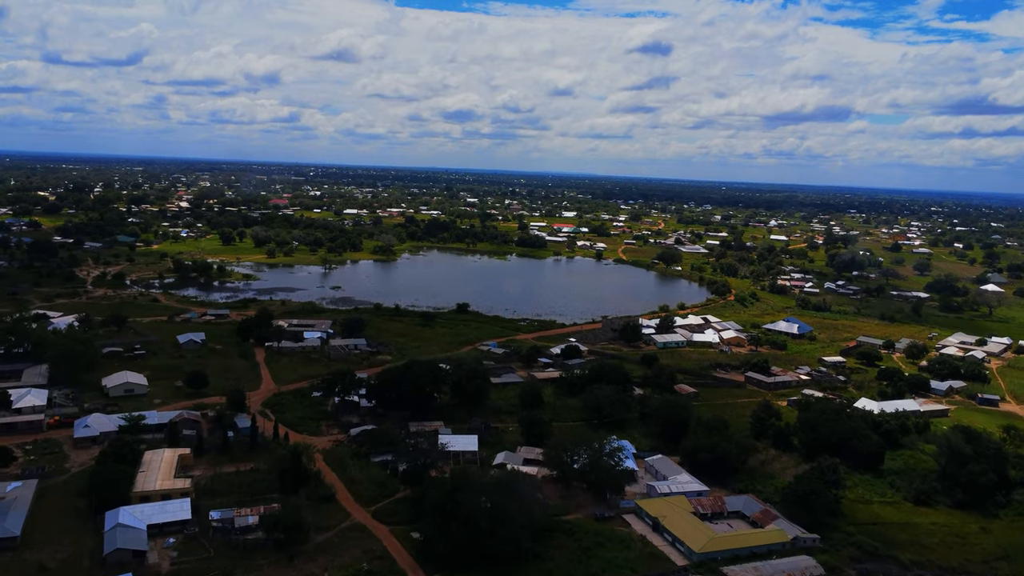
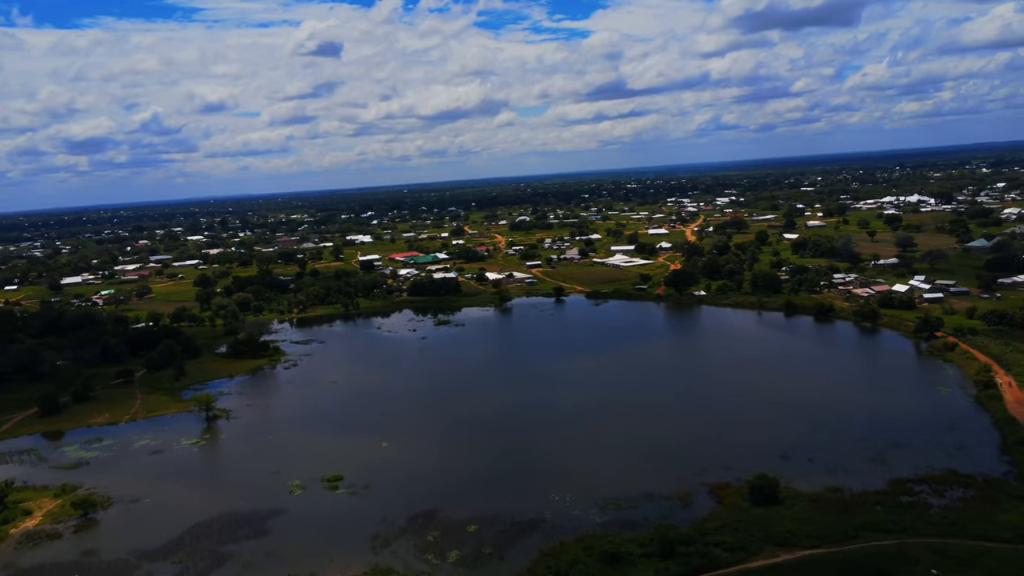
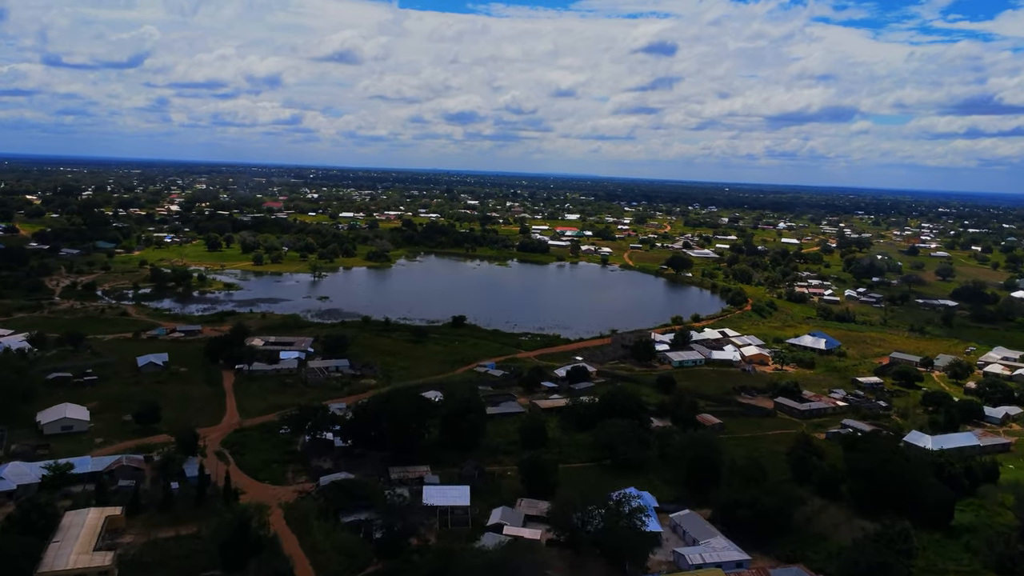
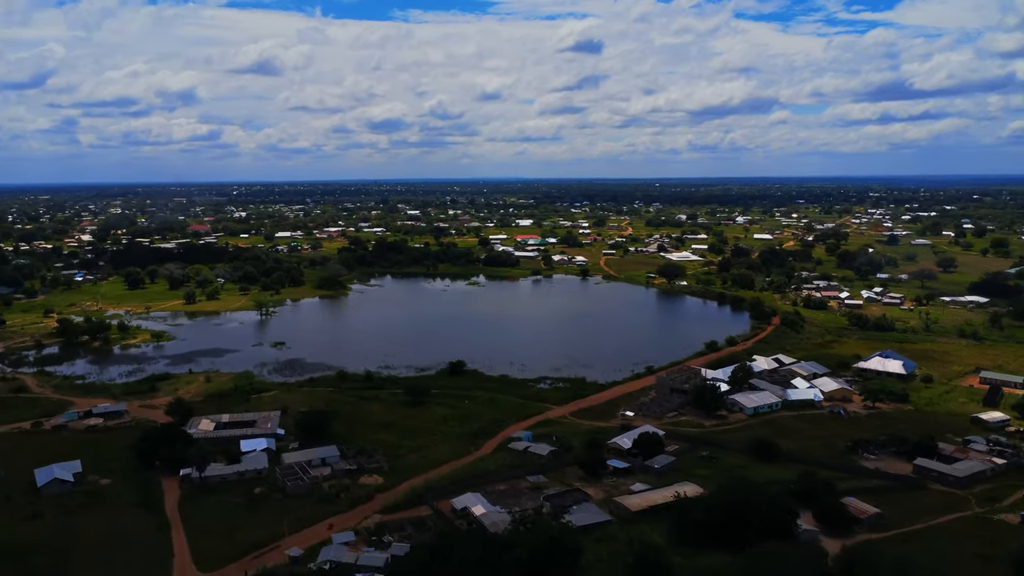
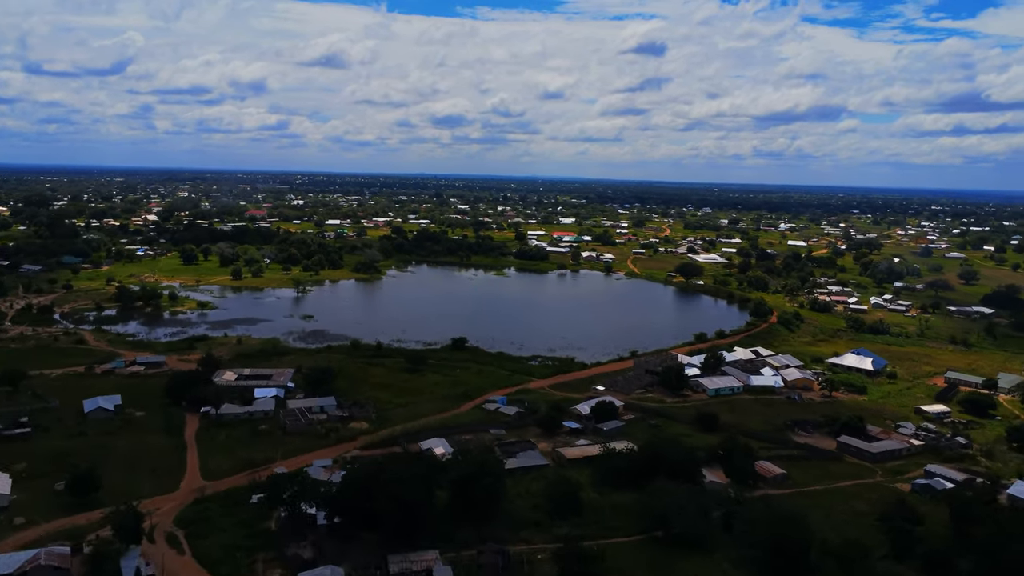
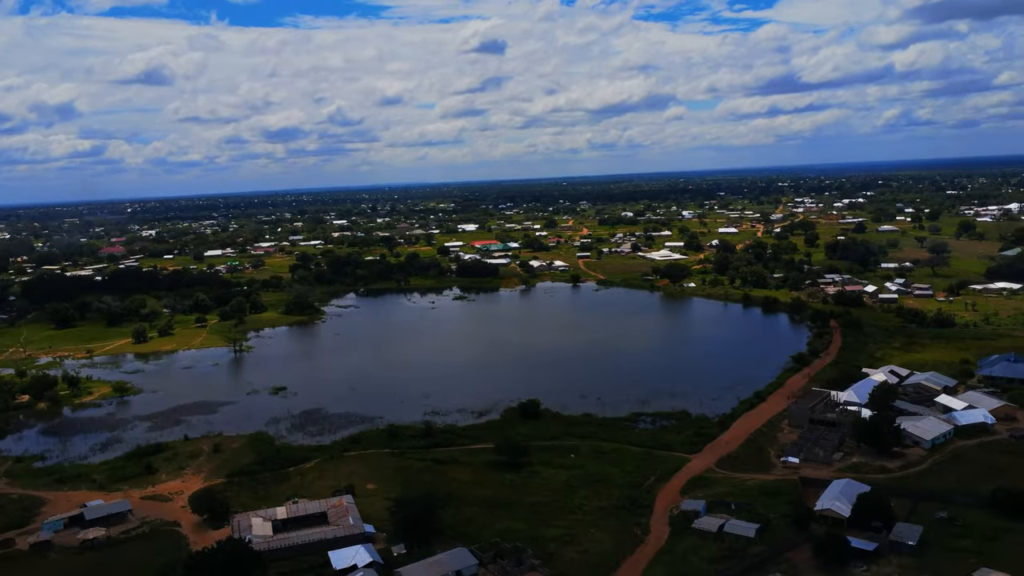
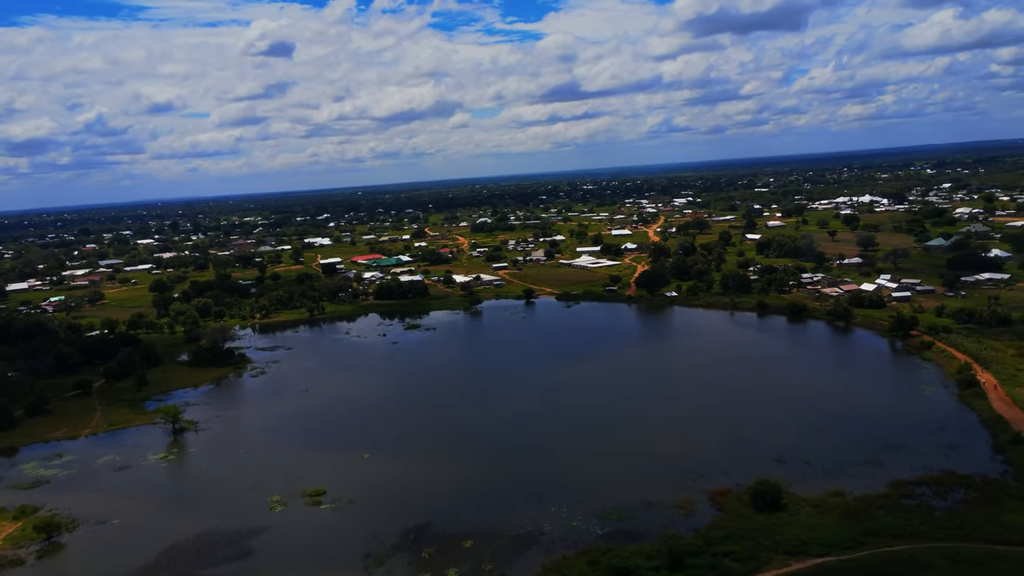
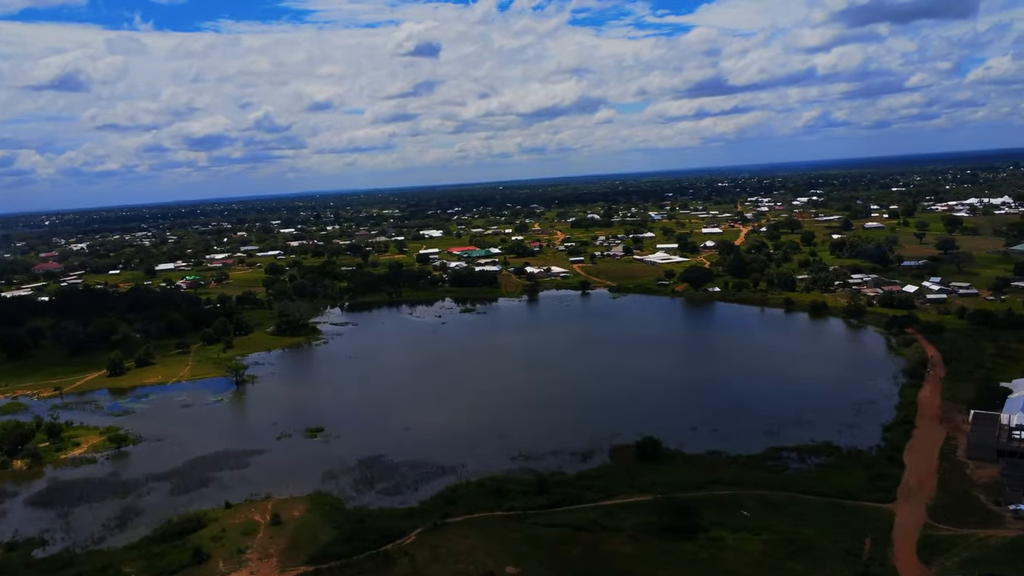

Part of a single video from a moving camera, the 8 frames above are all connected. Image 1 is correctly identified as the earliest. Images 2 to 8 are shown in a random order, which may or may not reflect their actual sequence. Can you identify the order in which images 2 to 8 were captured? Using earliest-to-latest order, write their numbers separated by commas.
3, 5, 4, 6, 8, 2, 7
